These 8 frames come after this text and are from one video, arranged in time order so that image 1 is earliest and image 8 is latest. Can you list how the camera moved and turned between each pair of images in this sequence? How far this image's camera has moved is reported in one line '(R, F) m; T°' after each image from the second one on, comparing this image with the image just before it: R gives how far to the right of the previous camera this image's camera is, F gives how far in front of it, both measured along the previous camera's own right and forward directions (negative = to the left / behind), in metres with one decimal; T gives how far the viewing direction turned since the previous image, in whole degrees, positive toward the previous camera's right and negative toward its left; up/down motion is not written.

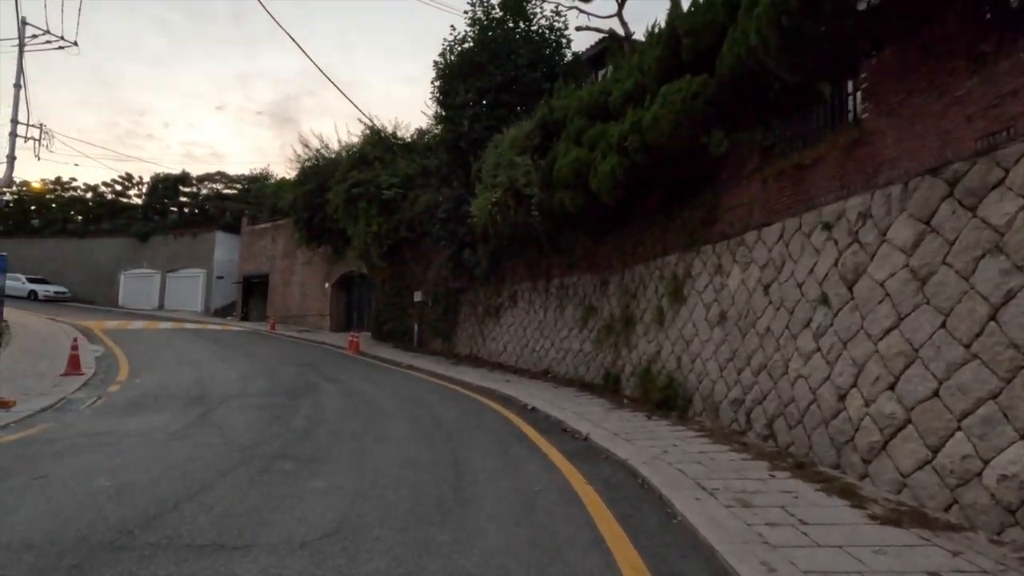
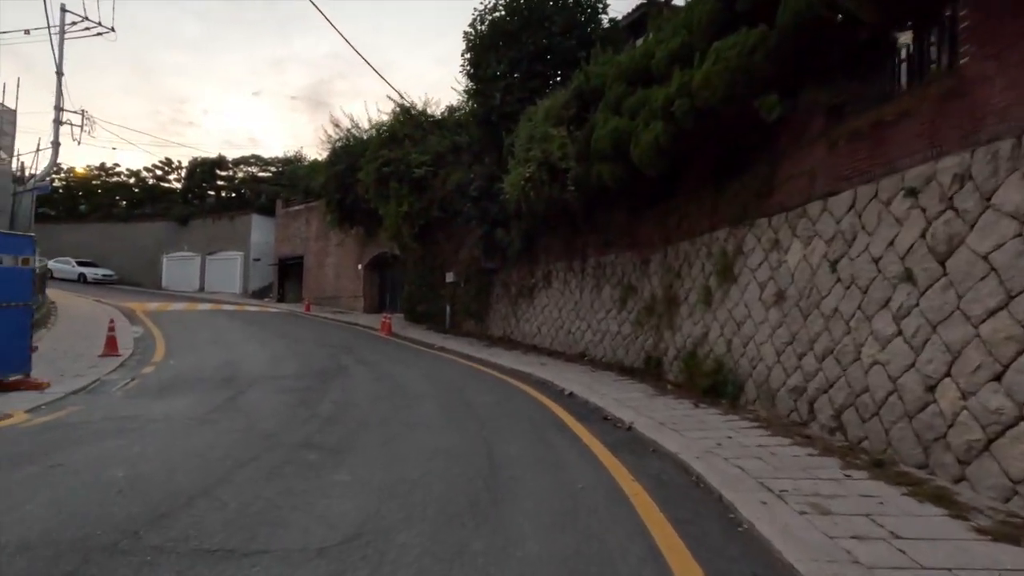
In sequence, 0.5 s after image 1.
(-0.1, +0.7) m; -3°
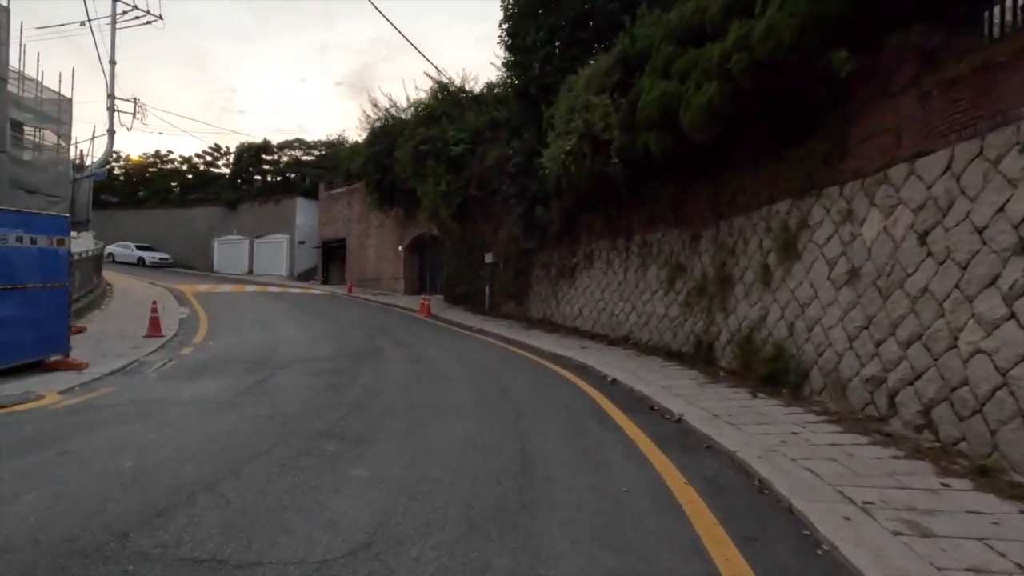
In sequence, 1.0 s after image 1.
(+0.1, +0.8) m; -5°
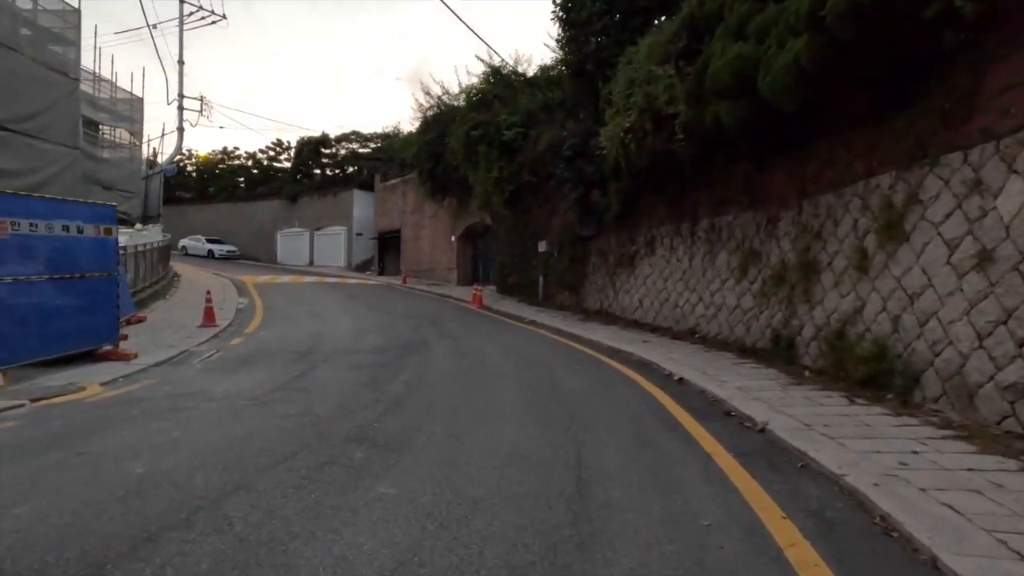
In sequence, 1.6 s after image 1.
(0.0, +1.0) m; -6°
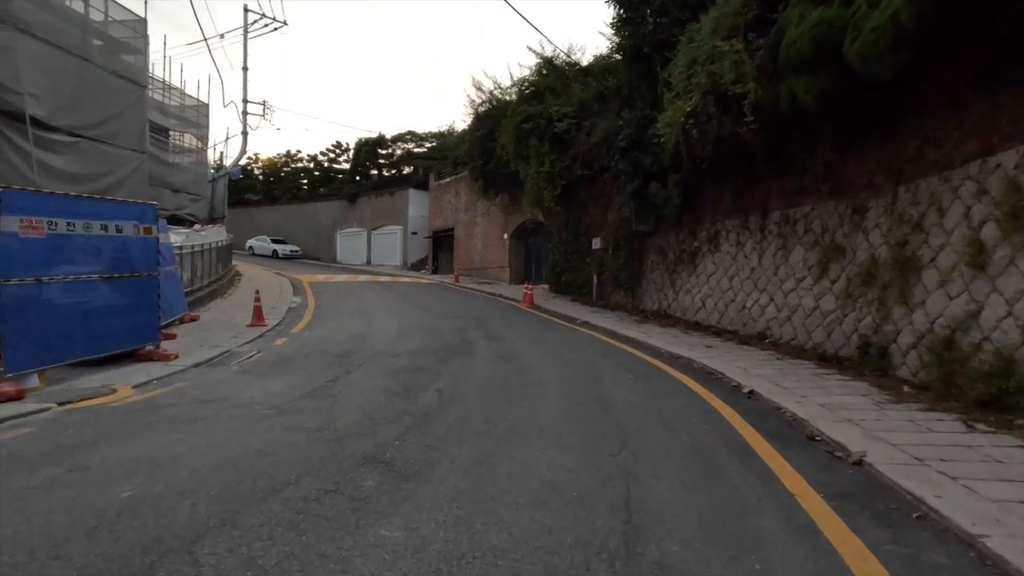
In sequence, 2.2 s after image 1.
(+0.2, +0.9) m; -6°
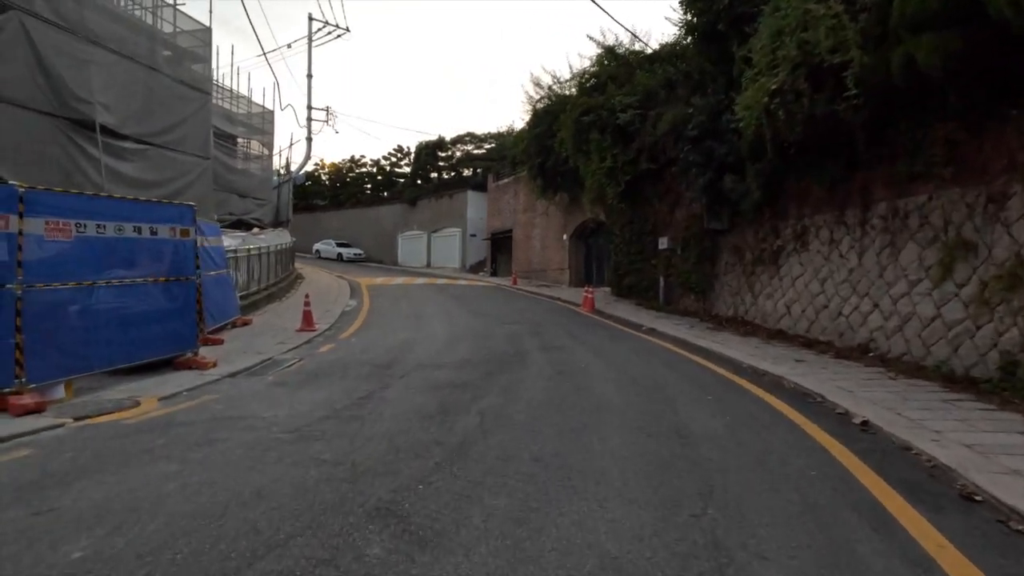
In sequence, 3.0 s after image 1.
(+0.1, +1.3) m; -7°
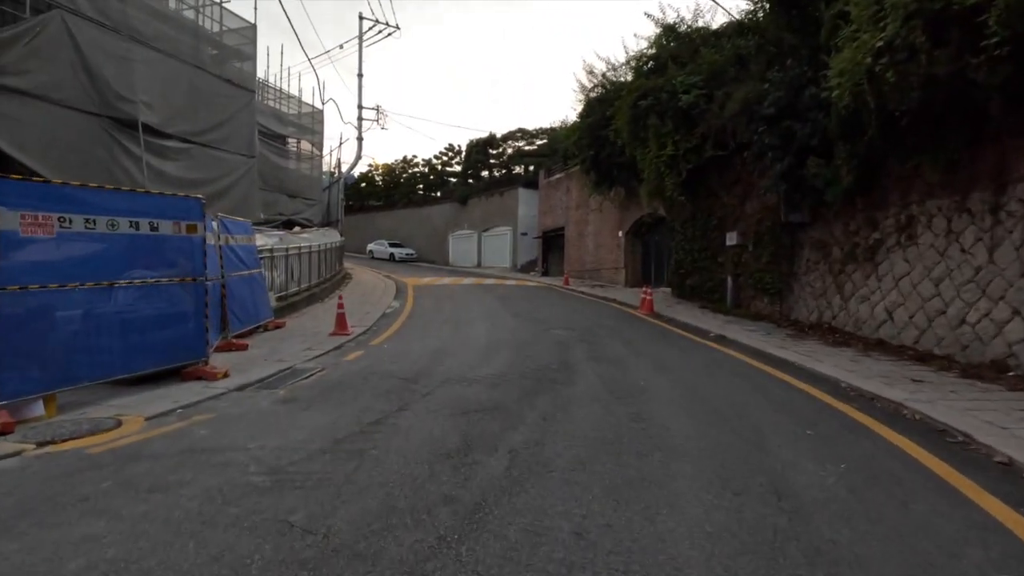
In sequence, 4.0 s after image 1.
(+0.2, +1.6) m; -6°
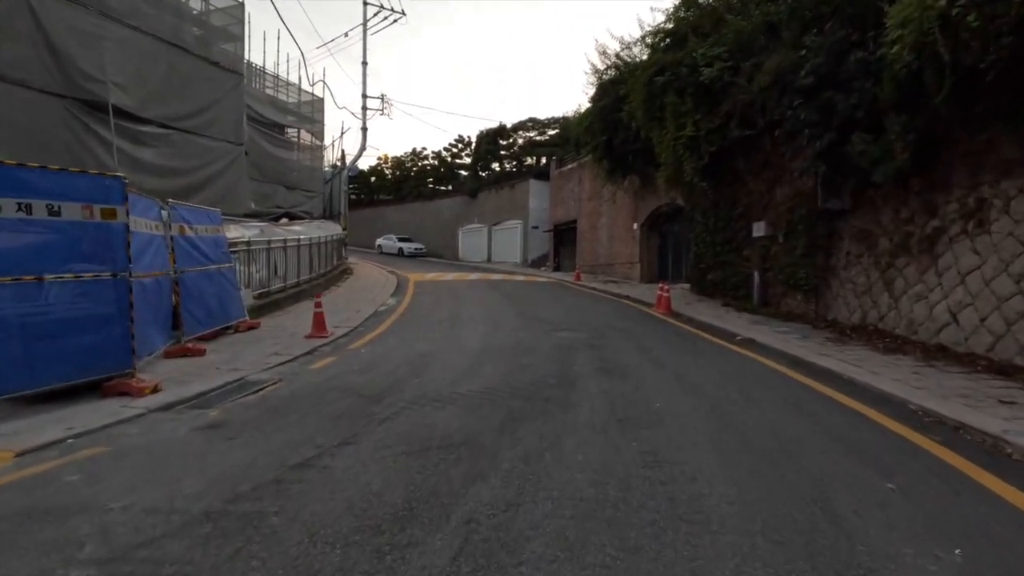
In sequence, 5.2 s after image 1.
(+0.4, +1.8) m; -2°
